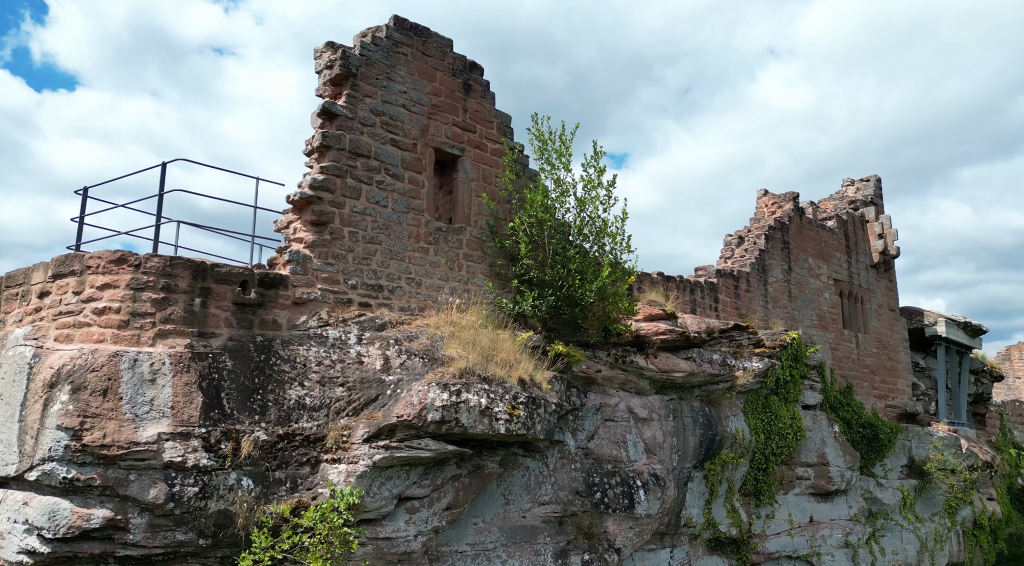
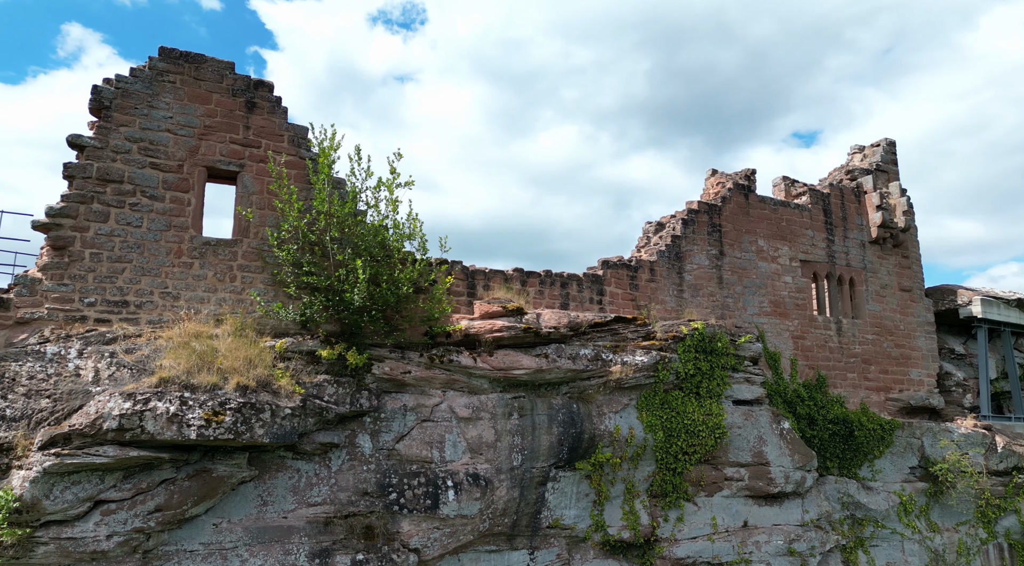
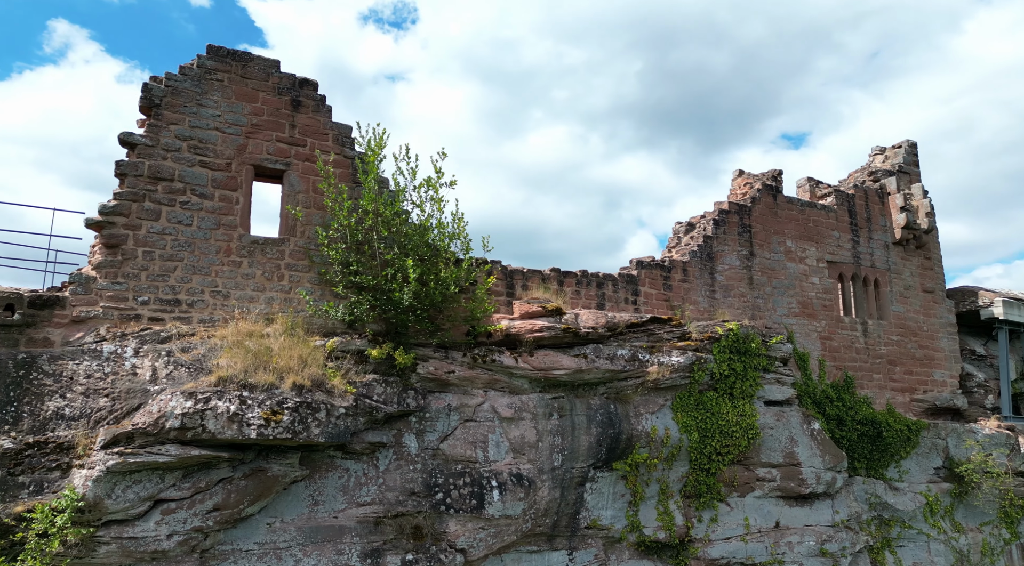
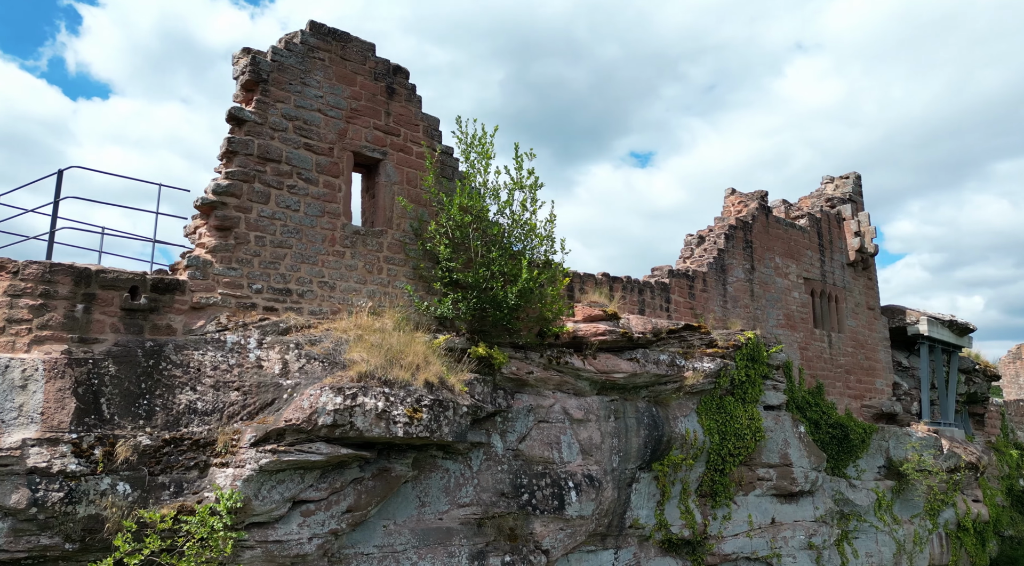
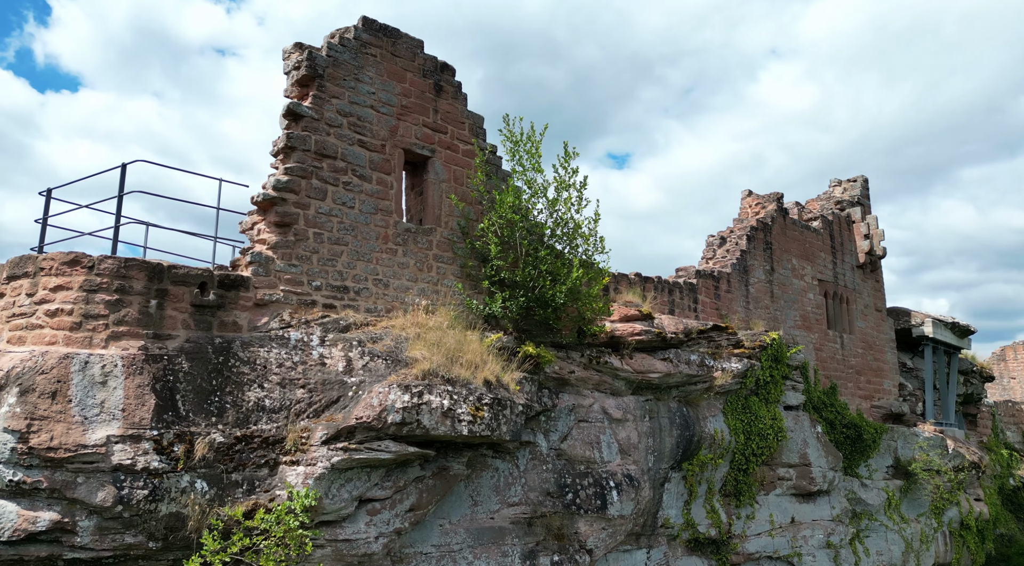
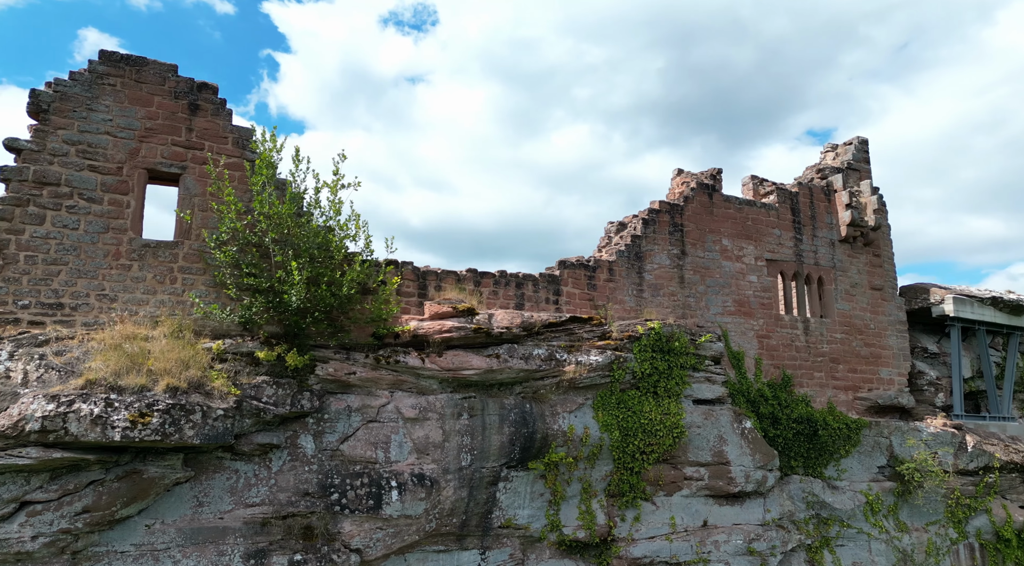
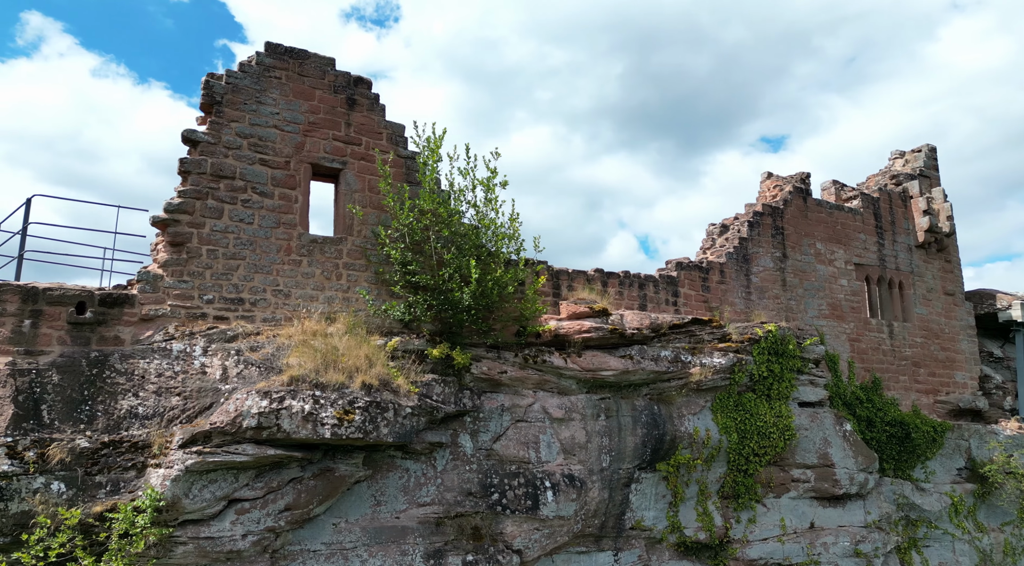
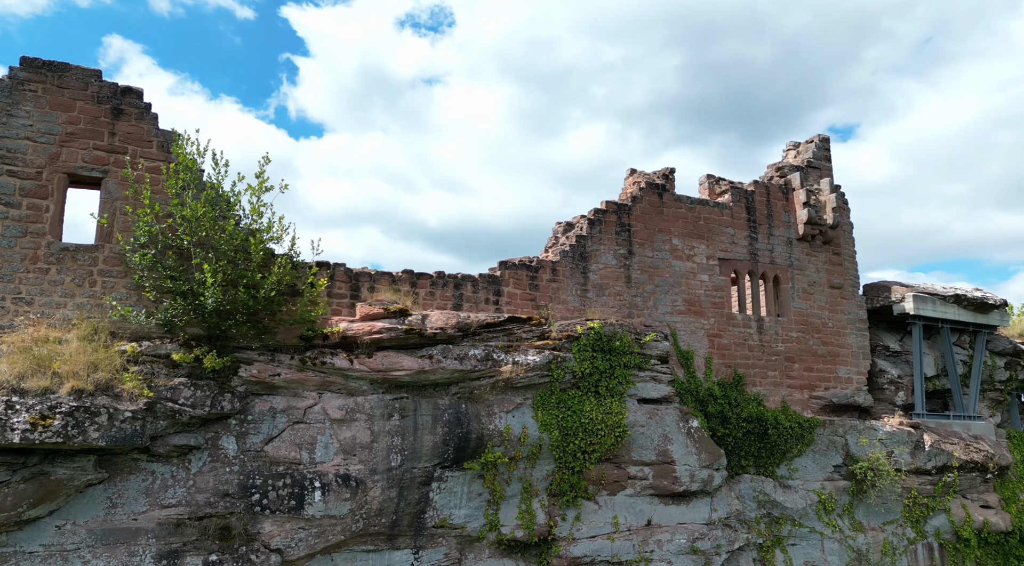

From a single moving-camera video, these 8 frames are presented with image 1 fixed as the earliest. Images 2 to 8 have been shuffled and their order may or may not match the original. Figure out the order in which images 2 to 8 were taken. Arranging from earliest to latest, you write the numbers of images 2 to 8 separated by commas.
5, 4, 7, 3, 2, 6, 8
